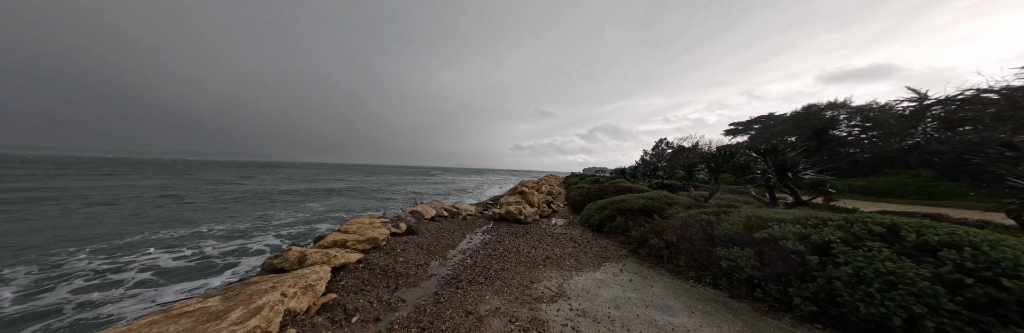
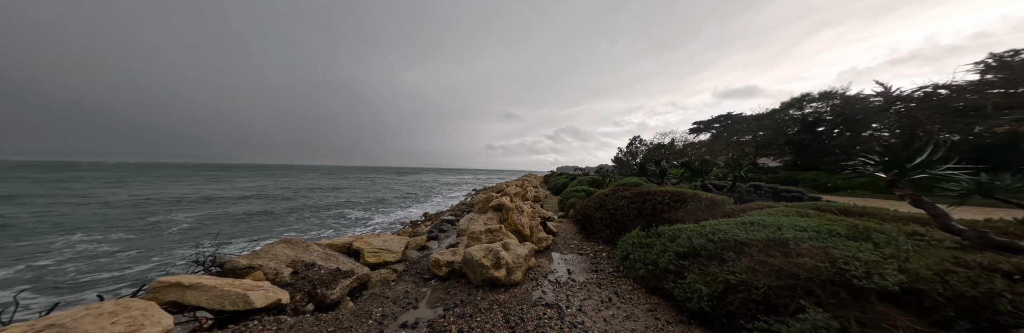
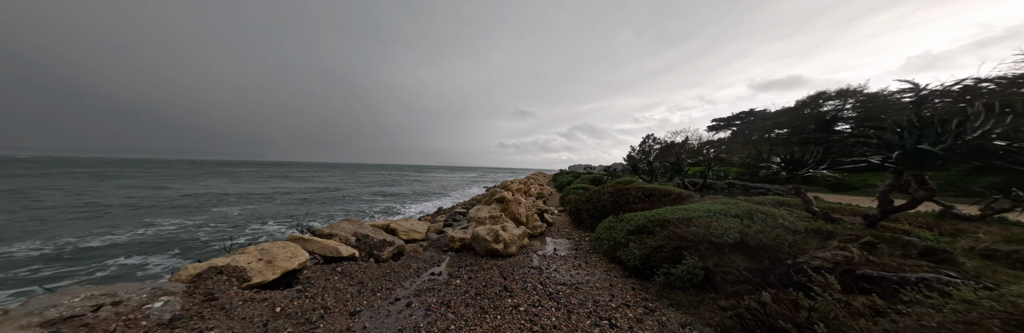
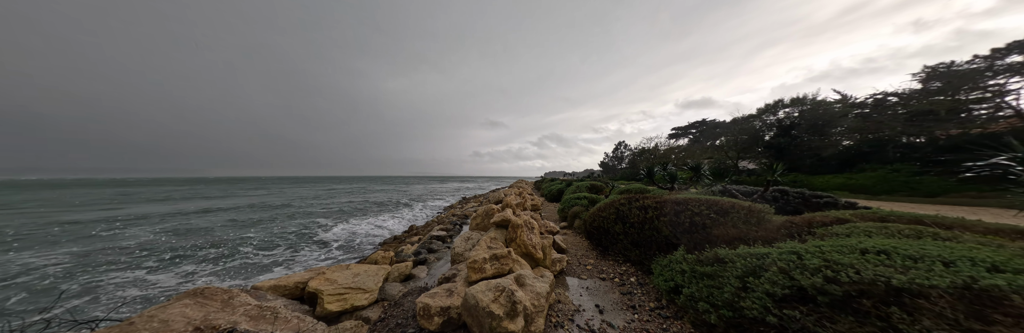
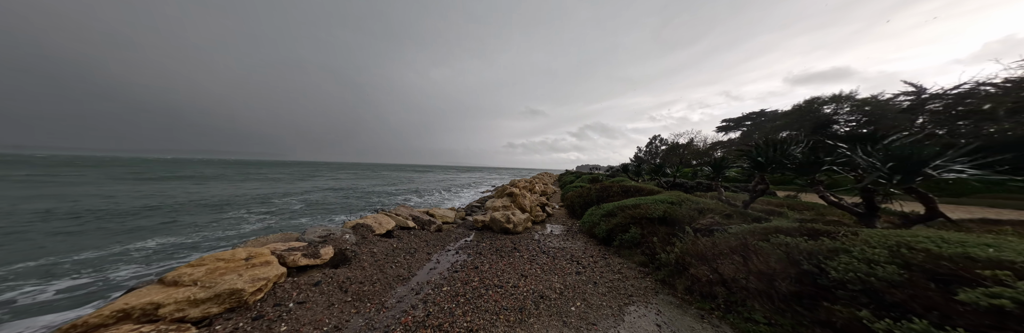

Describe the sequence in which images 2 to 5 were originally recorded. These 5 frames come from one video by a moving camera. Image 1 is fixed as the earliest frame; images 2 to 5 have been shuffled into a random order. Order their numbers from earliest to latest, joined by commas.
5, 3, 2, 4
